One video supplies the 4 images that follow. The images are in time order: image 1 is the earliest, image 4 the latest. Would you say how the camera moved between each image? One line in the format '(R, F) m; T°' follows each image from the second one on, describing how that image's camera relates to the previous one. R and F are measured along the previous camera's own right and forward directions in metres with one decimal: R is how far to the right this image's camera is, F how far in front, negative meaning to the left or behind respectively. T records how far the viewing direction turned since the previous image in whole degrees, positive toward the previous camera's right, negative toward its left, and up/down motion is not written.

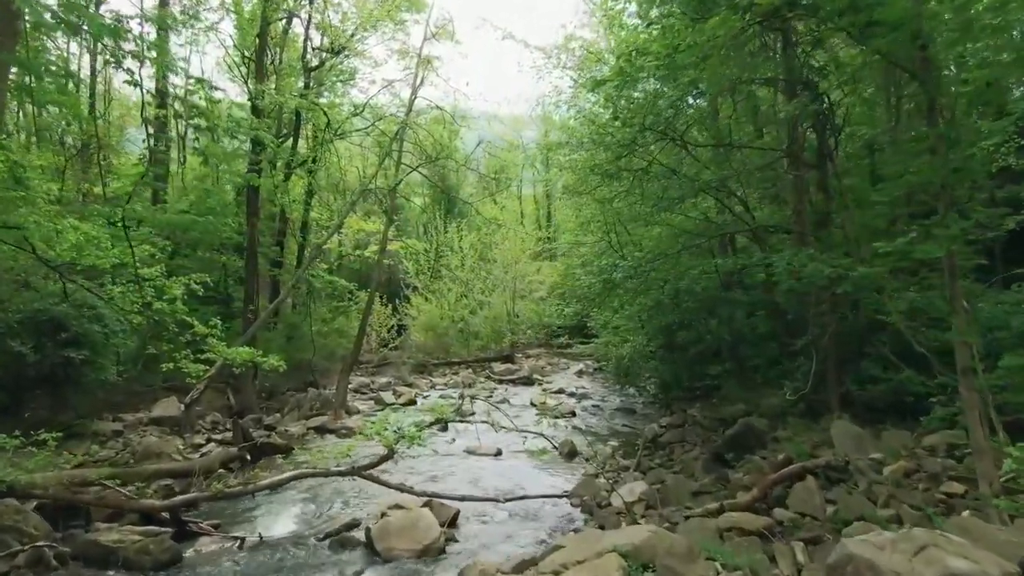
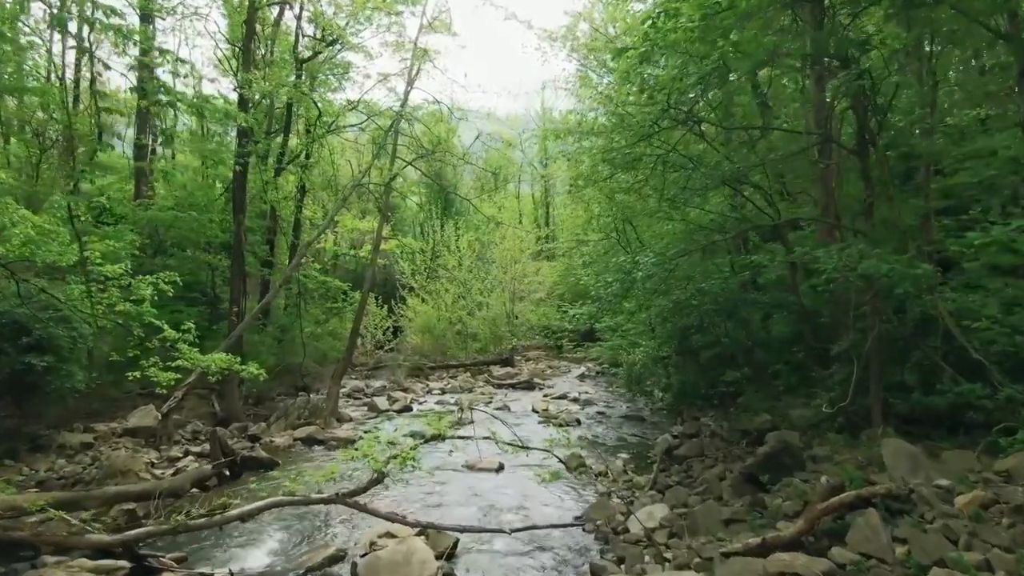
(-0.1, +0.9) m; 0°
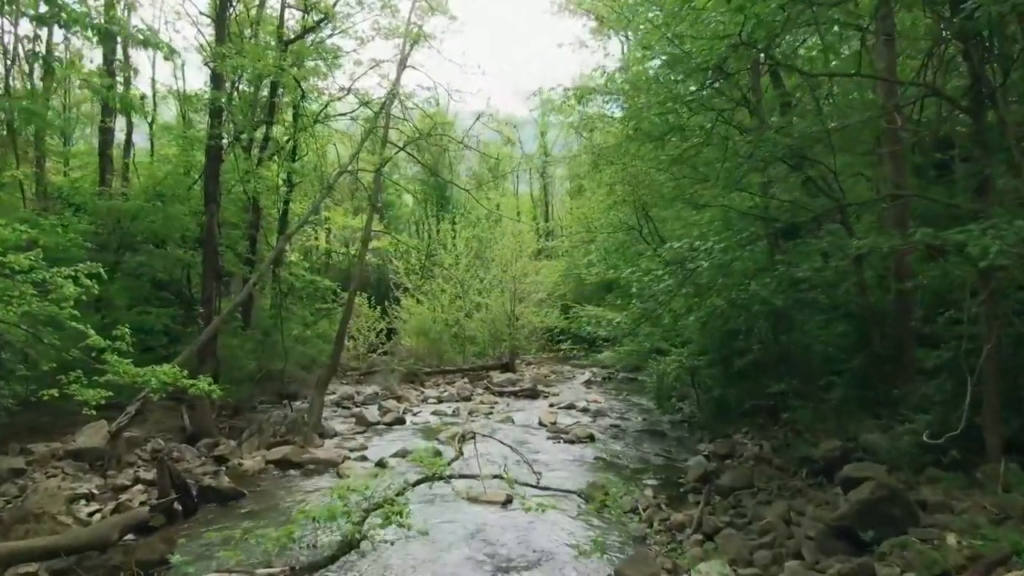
(-0.2, +1.6) m; 0°
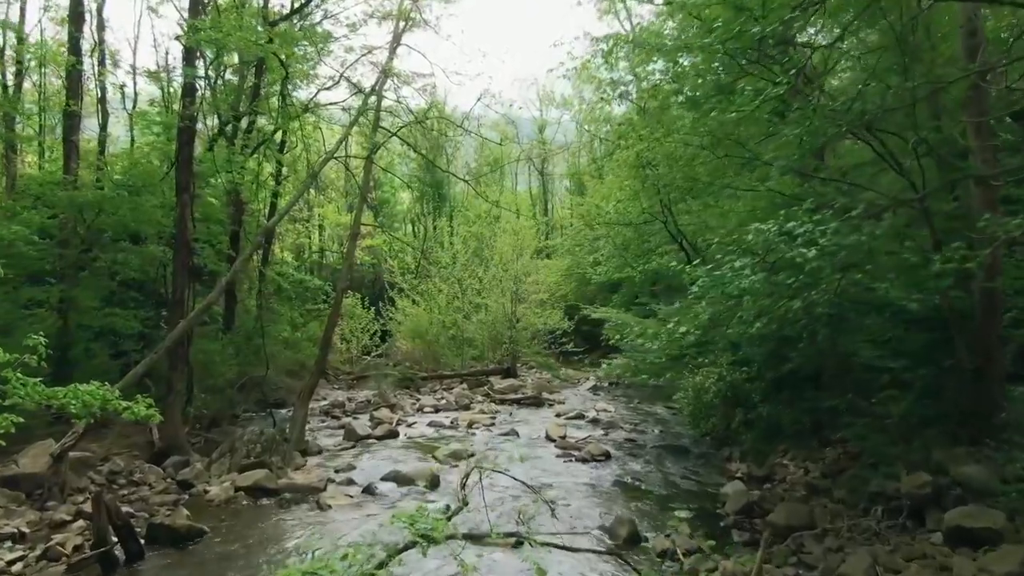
(-0.1, +1.4) m; 0°
